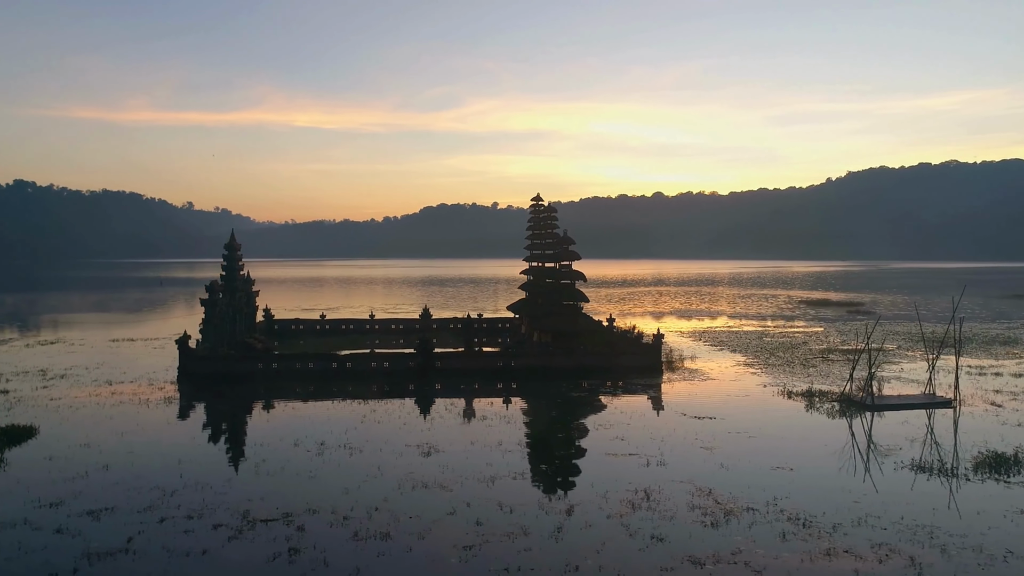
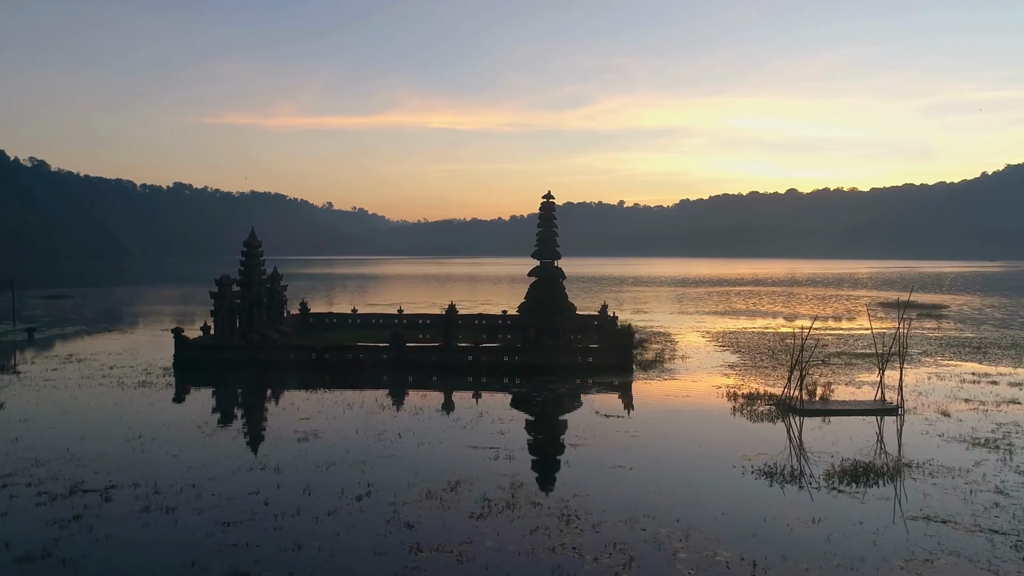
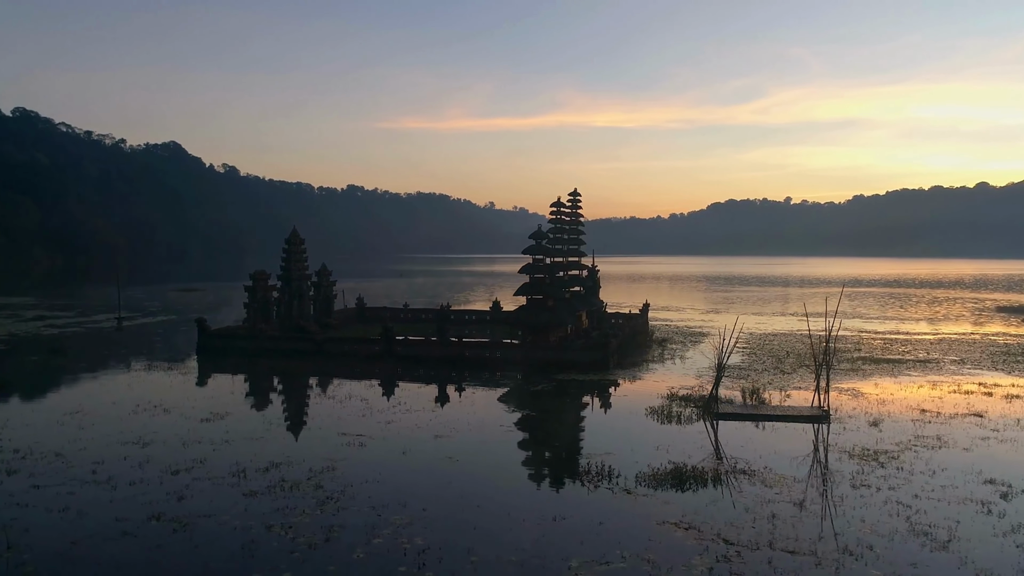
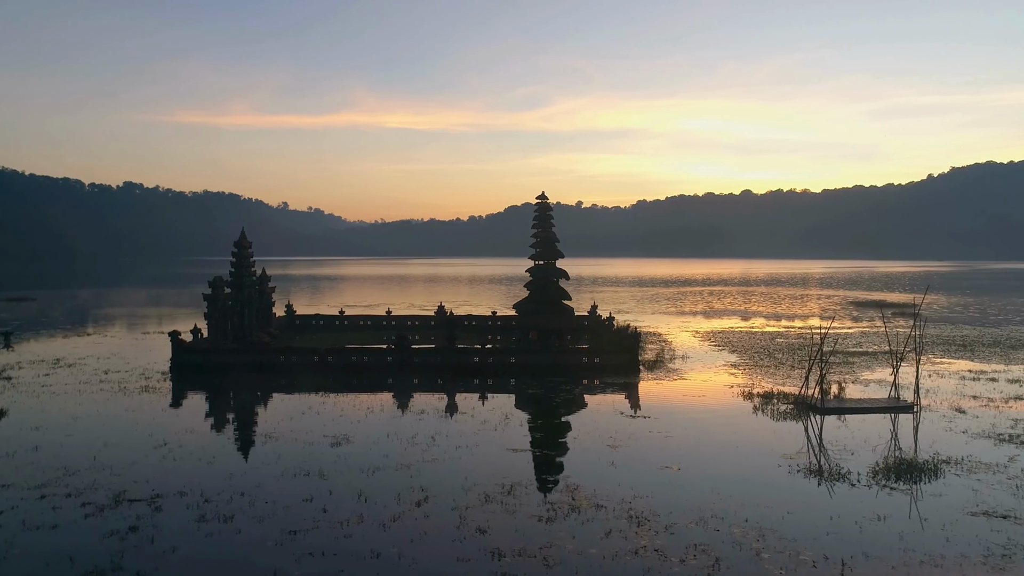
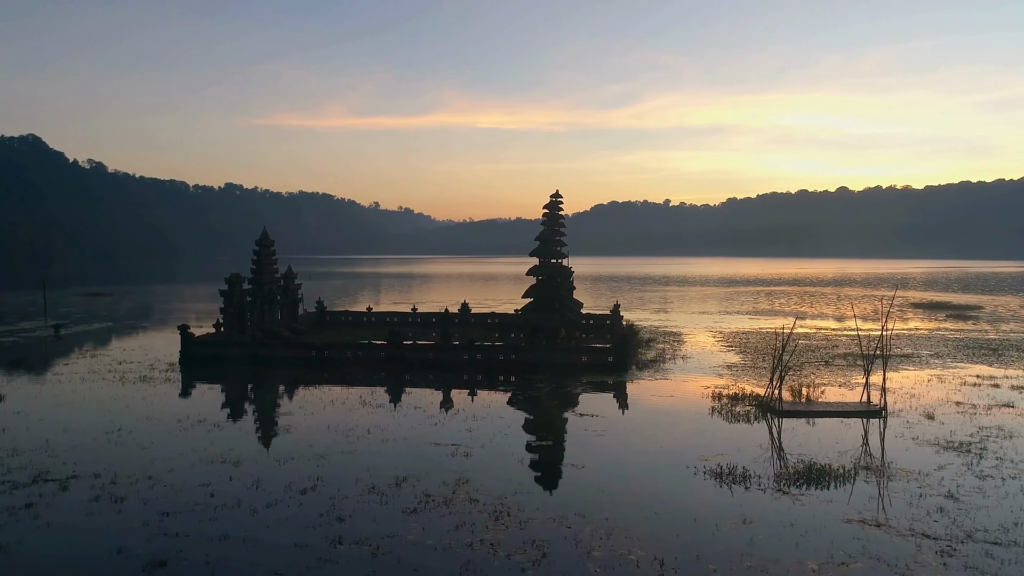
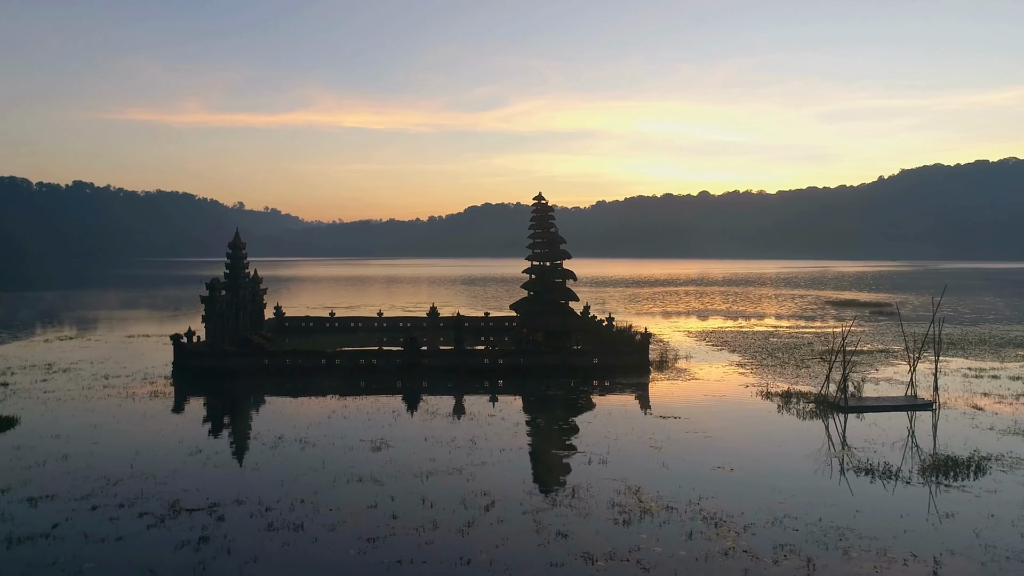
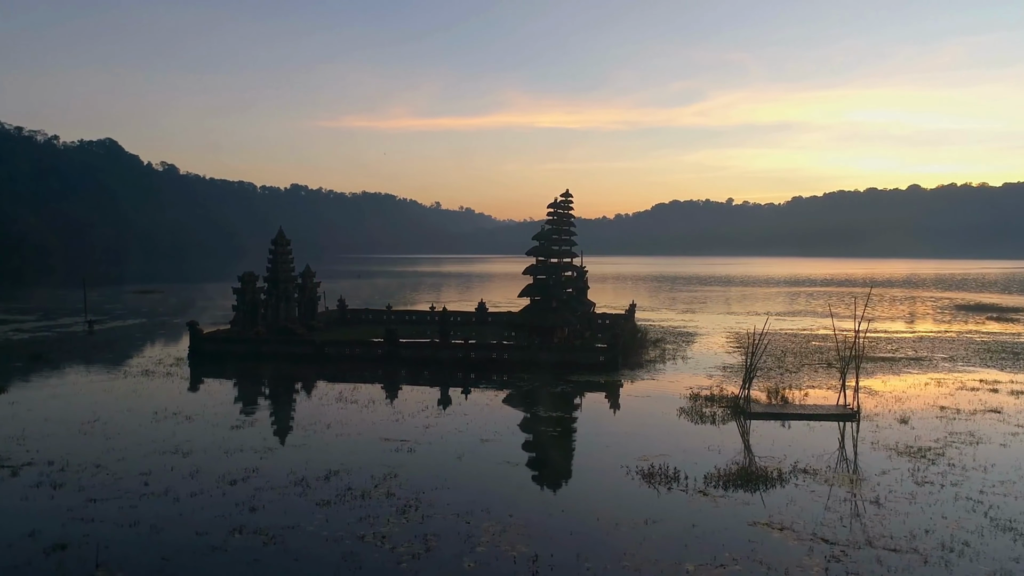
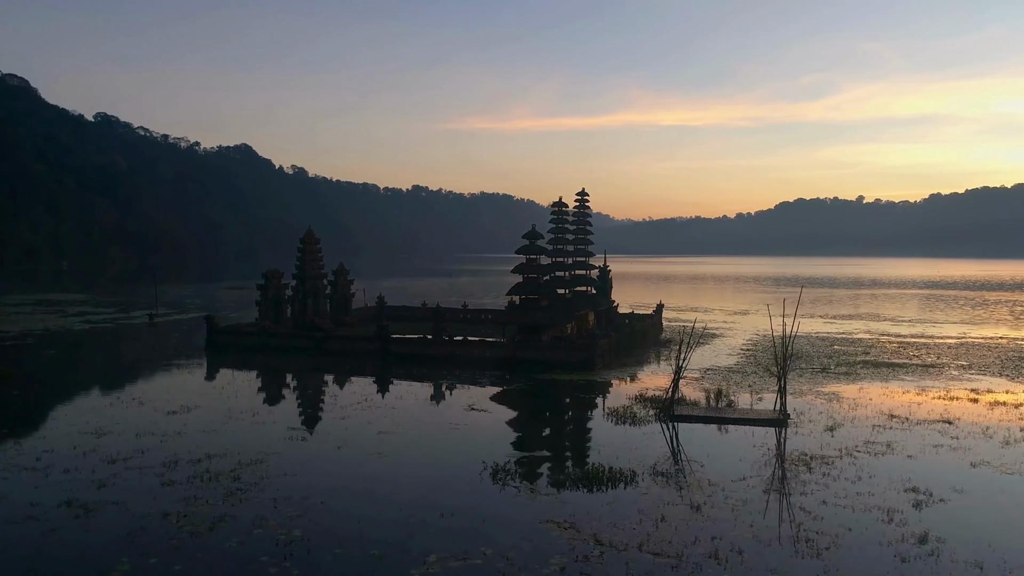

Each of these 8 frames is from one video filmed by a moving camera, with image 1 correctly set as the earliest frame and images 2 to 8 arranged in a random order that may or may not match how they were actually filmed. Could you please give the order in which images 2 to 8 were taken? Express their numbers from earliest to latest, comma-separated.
6, 4, 2, 5, 7, 3, 8
